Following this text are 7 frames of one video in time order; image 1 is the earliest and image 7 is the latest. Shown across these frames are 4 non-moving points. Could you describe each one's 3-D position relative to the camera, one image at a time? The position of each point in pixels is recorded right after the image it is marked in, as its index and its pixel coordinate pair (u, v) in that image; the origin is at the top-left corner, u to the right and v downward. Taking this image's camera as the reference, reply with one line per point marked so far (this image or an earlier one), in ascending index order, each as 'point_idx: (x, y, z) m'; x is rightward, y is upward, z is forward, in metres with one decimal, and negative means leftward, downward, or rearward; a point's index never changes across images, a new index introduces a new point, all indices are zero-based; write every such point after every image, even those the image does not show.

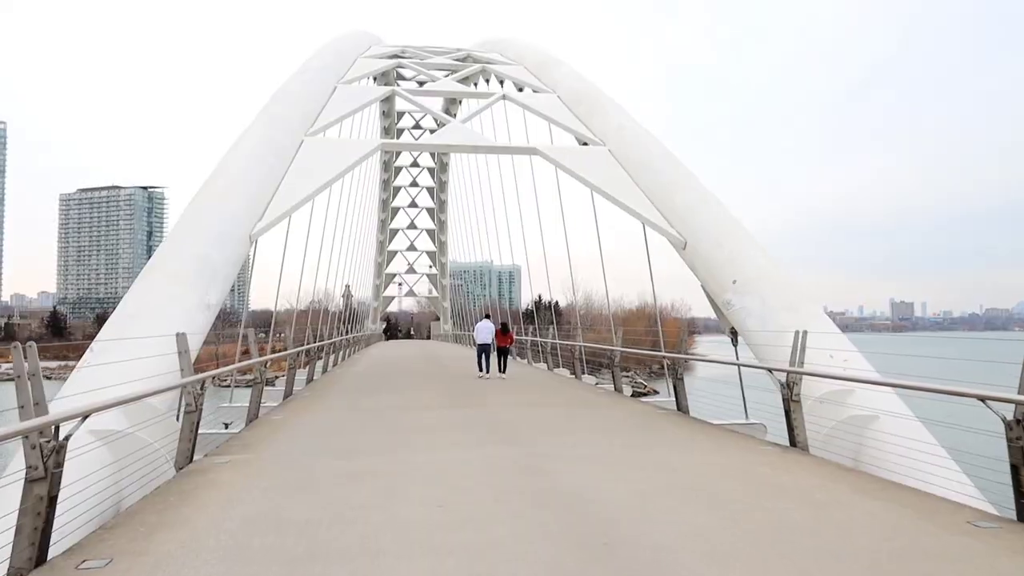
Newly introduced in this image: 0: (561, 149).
0: (+0.9, +2.5, +13.5) m
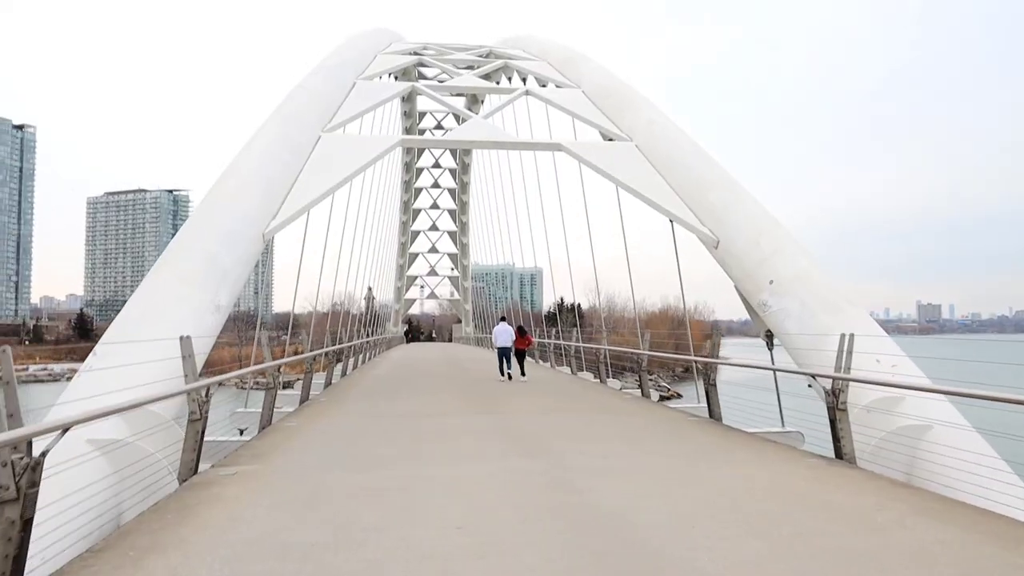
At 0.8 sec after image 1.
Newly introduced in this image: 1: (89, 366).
0: (+1.3, +2.5, +13.1) m
1: (-3.7, -0.7, +6.7) m
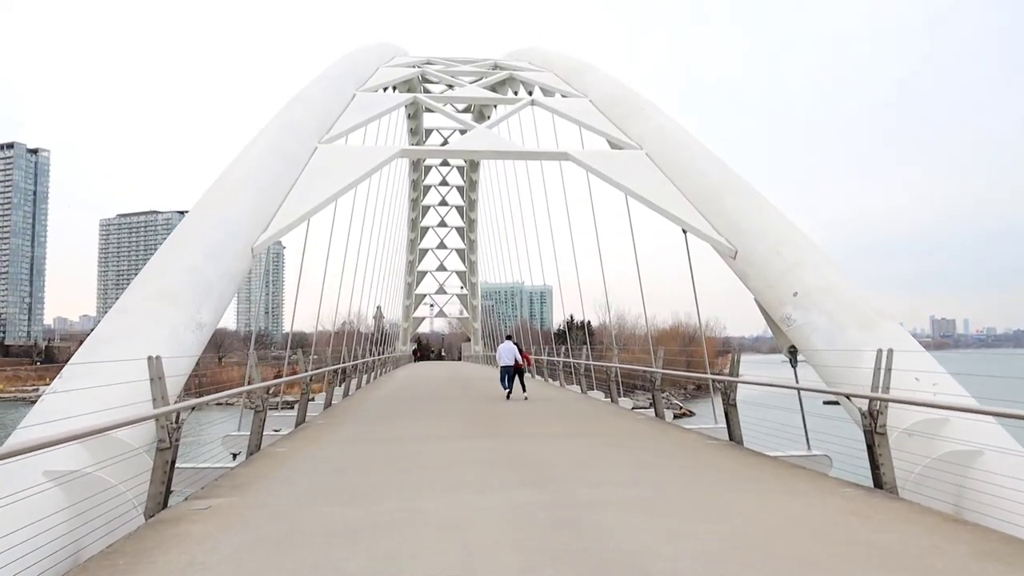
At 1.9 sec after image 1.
0: (+1.3, +2.2, +12.5) m
1: (-3.7, -0.8, +6.1) m
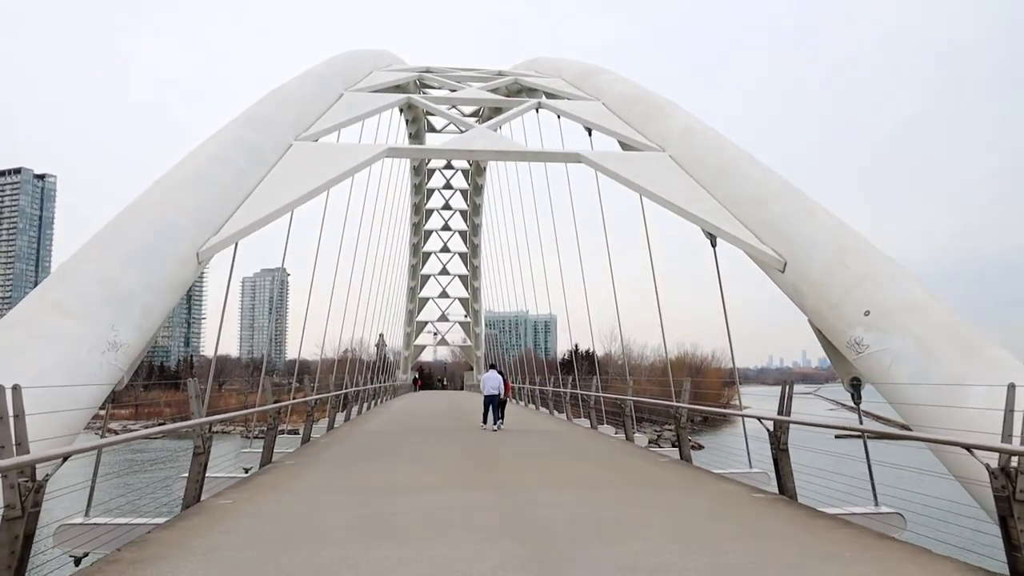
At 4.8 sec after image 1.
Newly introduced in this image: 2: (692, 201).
0: (+1.4, +1.9, +10.9) m
1: (-3.7, -0.8, +4.5) m
2: (+2.3, +1.1, +9.8) m
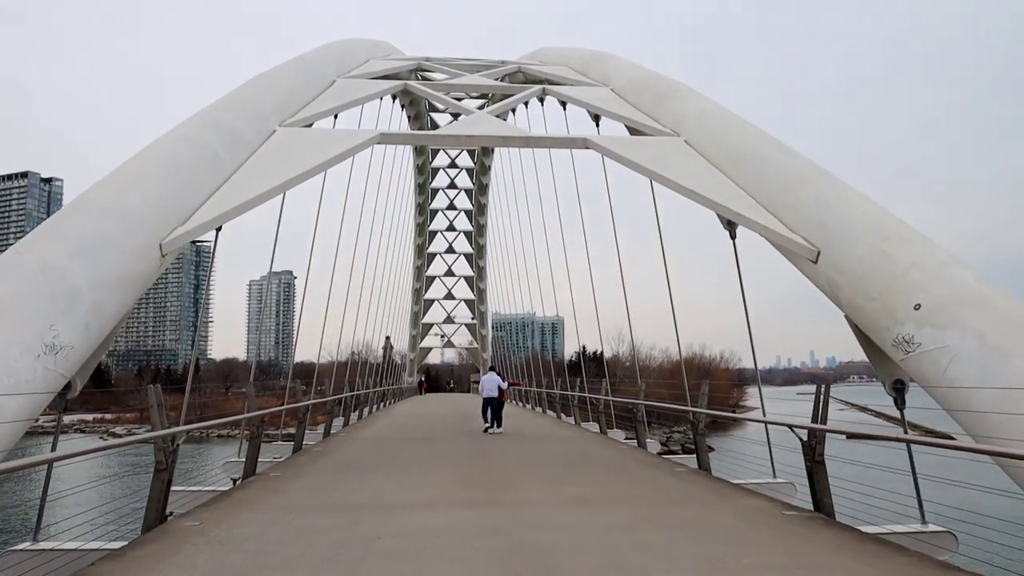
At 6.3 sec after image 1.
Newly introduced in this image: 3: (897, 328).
0: (+1.4, +2.0, +10.1) m
1: (-3.7, -0.8, +3.7) m
2: (+2.3, +1.2, +9.0) m
3: (+3.2, -0.3, +6.4) m
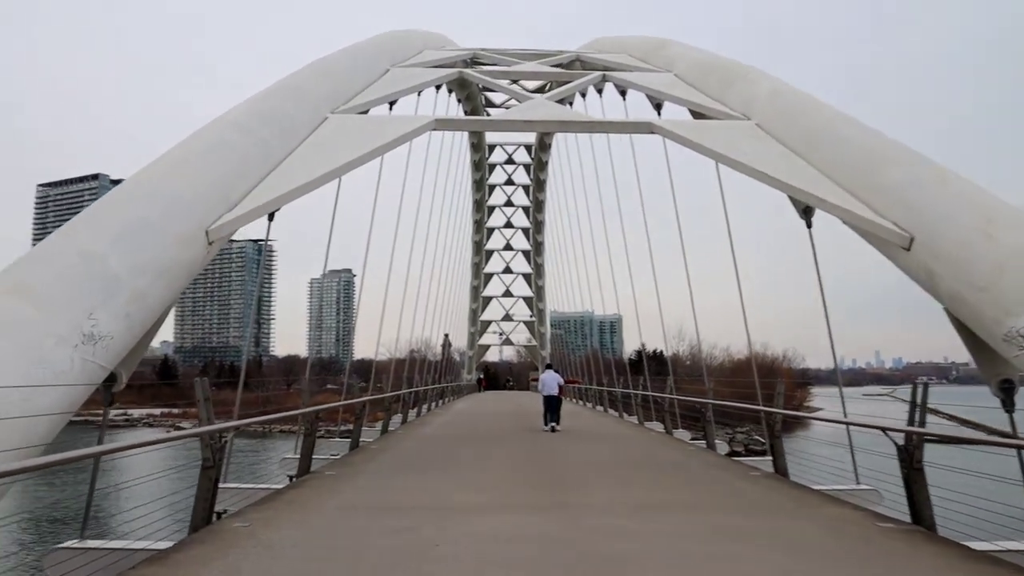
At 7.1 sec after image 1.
0: (+2.2, +2.1, +9.6) m
1: (-3.4, -0.7, +3.6) m
2: (+3.0, +1.3, +8.4) m
3: (+3.7, -0.2, +5.7) m
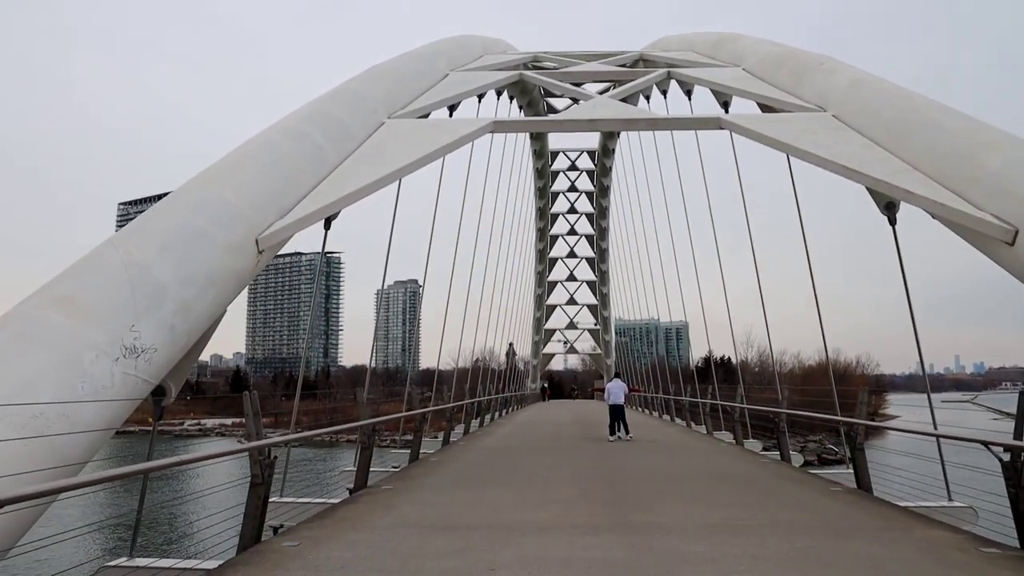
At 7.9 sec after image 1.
0: (+2.9, +2.0, +9.0) m
1: (-3.2, -0.8, +3.5) m
2: (+3.6, +1.3, +7.8) m
3: (+4.1, -0.2, +5.0) m
